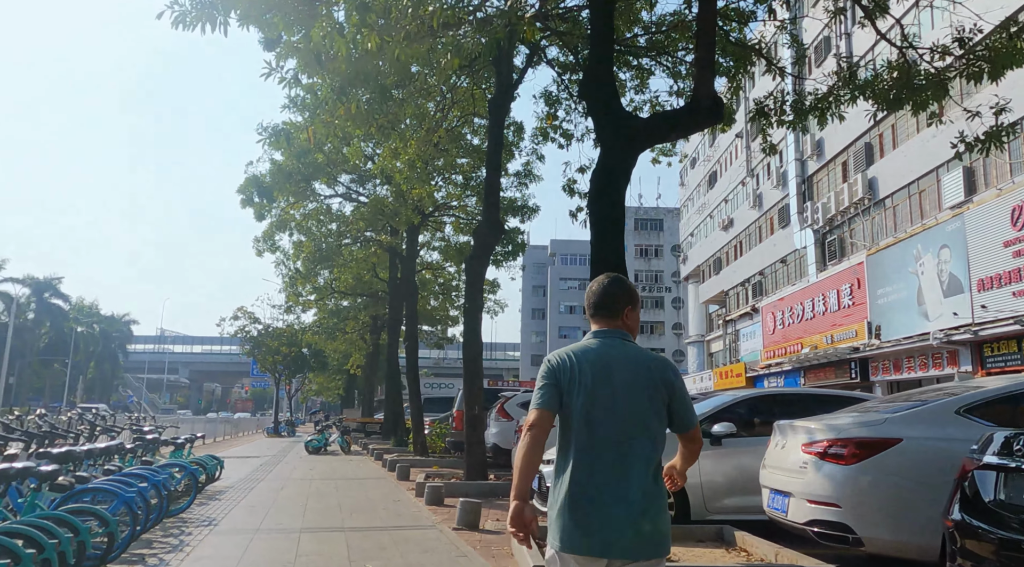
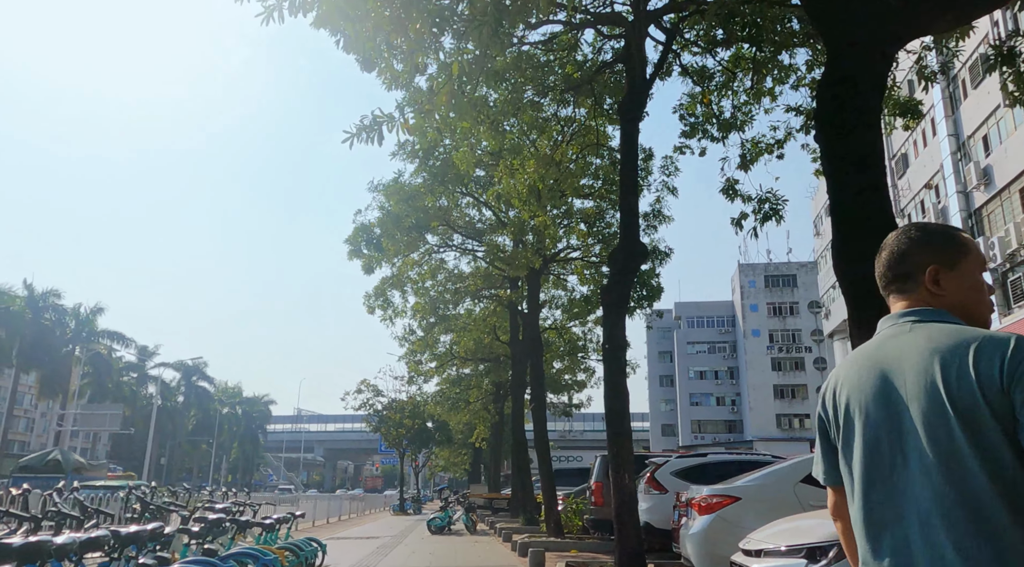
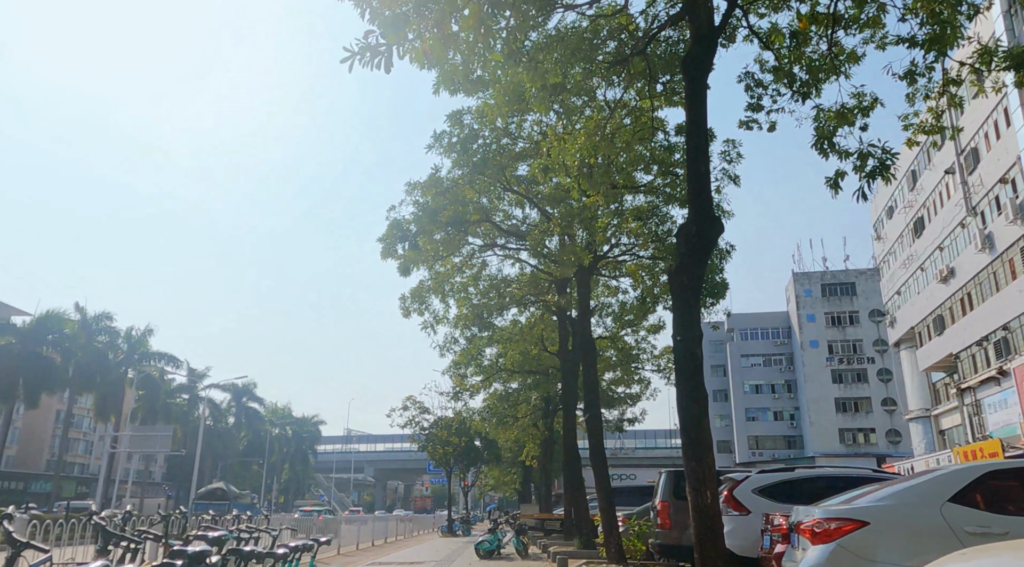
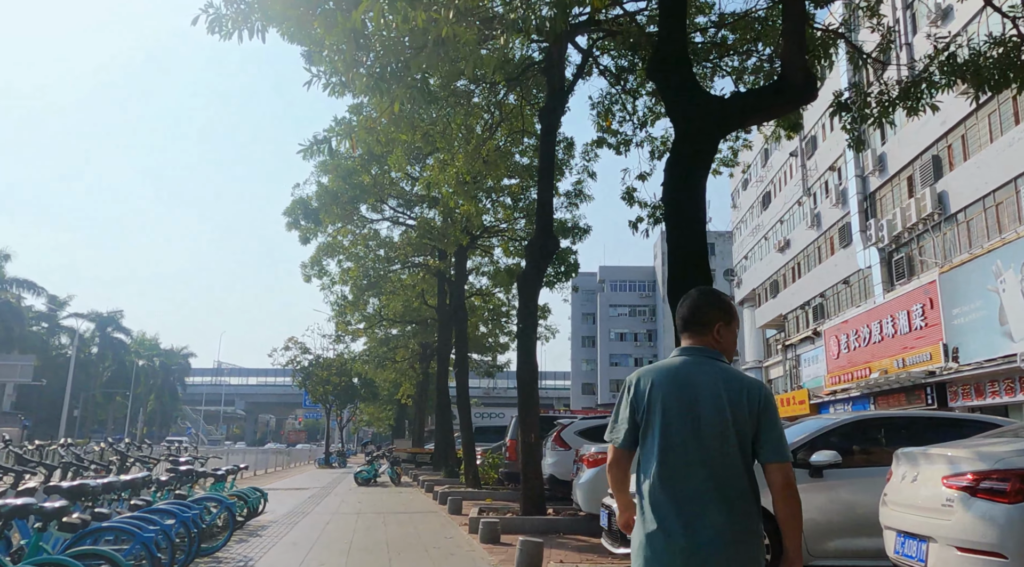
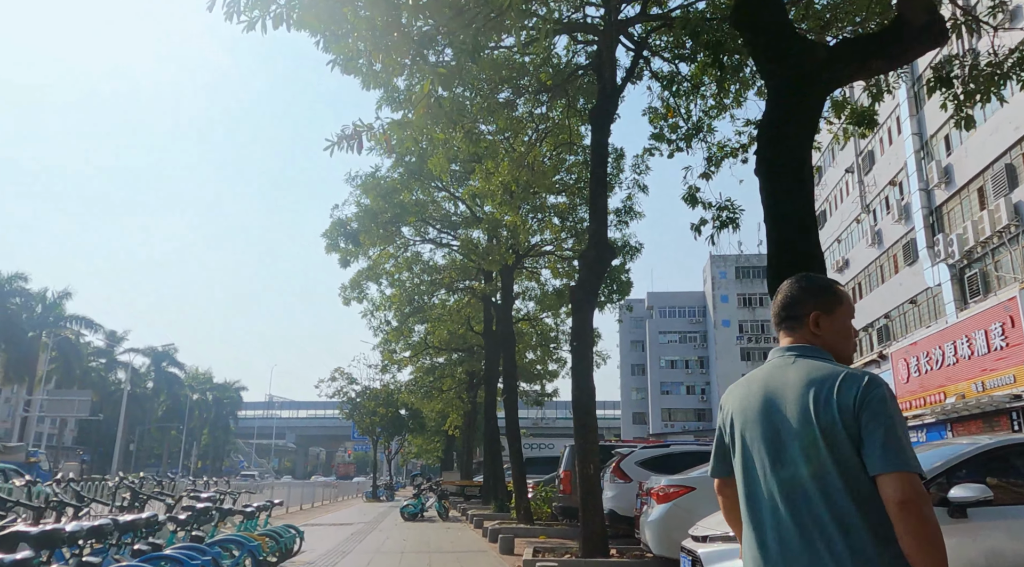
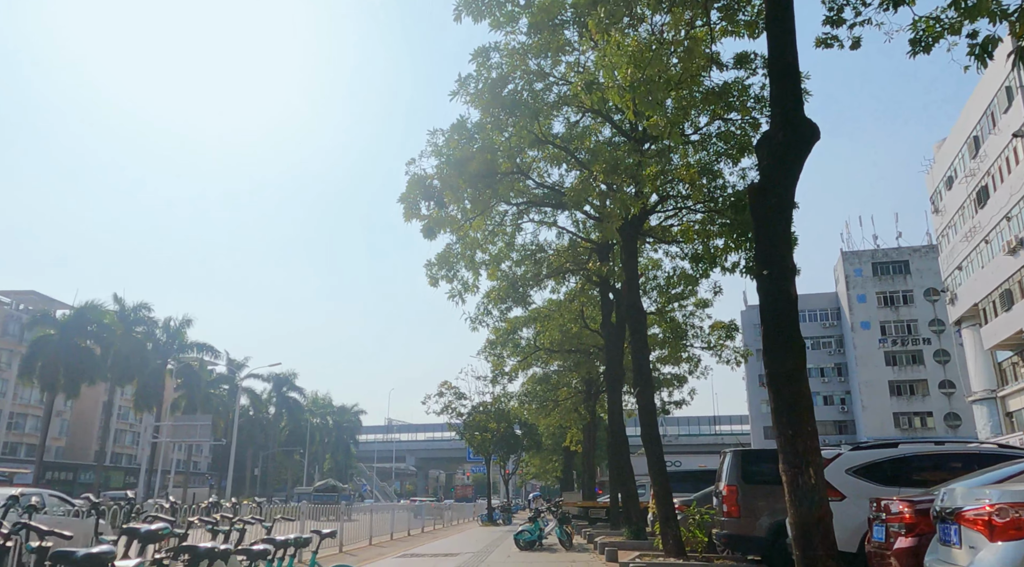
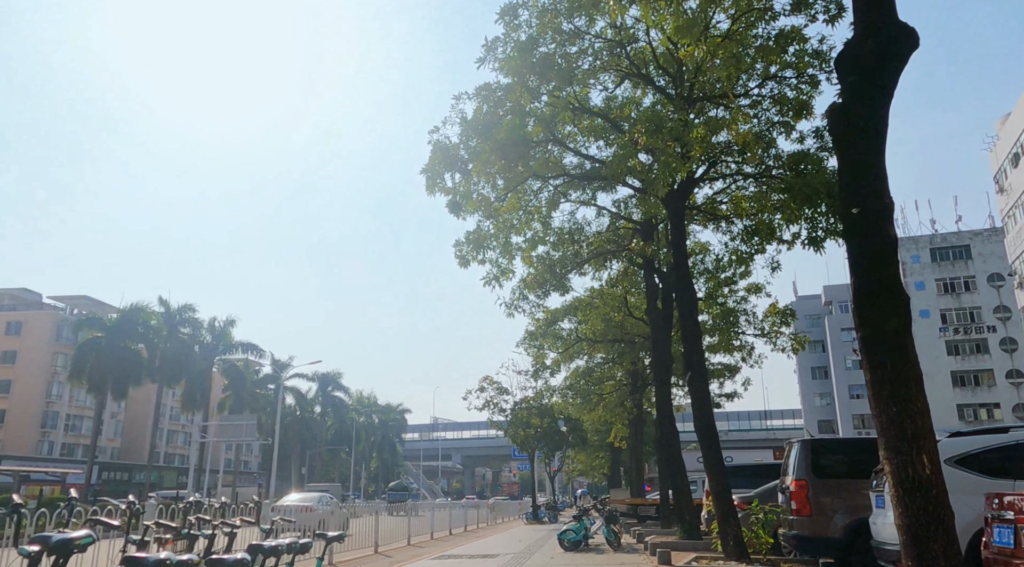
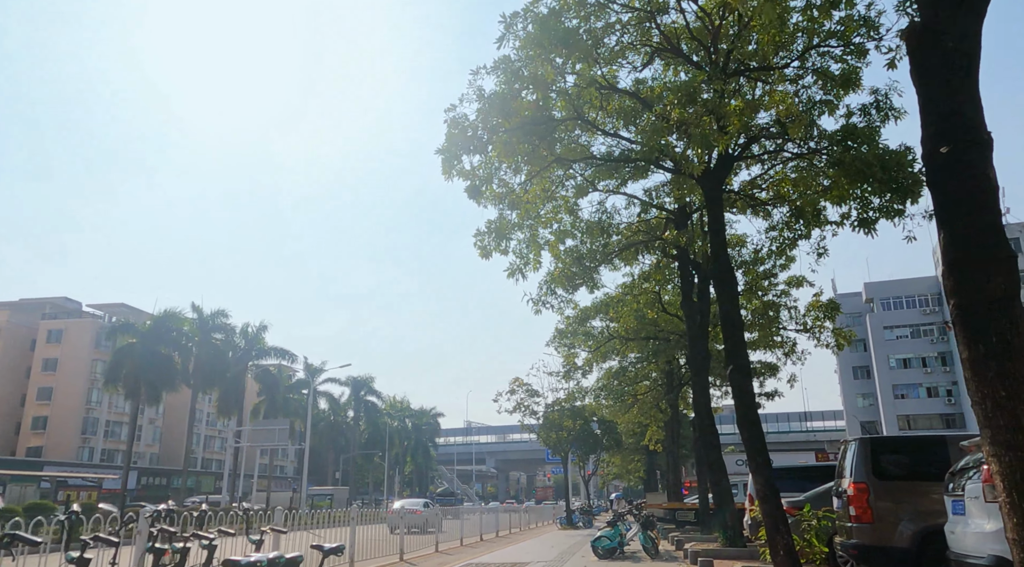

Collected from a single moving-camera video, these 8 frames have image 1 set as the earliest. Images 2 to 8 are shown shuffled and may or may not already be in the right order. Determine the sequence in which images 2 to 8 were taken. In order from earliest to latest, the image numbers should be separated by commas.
4, 5, 2, 3, 6, 7, 8
